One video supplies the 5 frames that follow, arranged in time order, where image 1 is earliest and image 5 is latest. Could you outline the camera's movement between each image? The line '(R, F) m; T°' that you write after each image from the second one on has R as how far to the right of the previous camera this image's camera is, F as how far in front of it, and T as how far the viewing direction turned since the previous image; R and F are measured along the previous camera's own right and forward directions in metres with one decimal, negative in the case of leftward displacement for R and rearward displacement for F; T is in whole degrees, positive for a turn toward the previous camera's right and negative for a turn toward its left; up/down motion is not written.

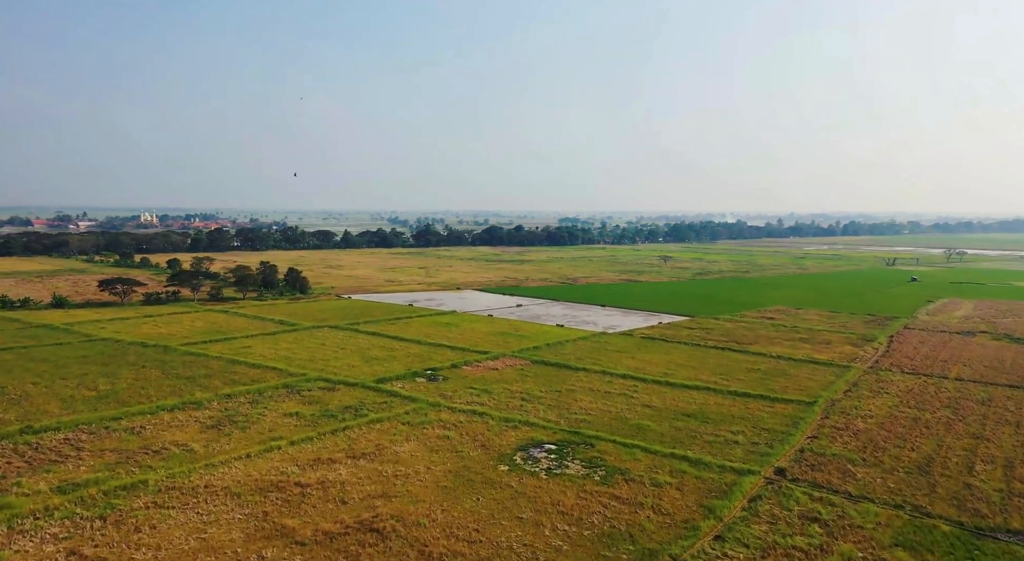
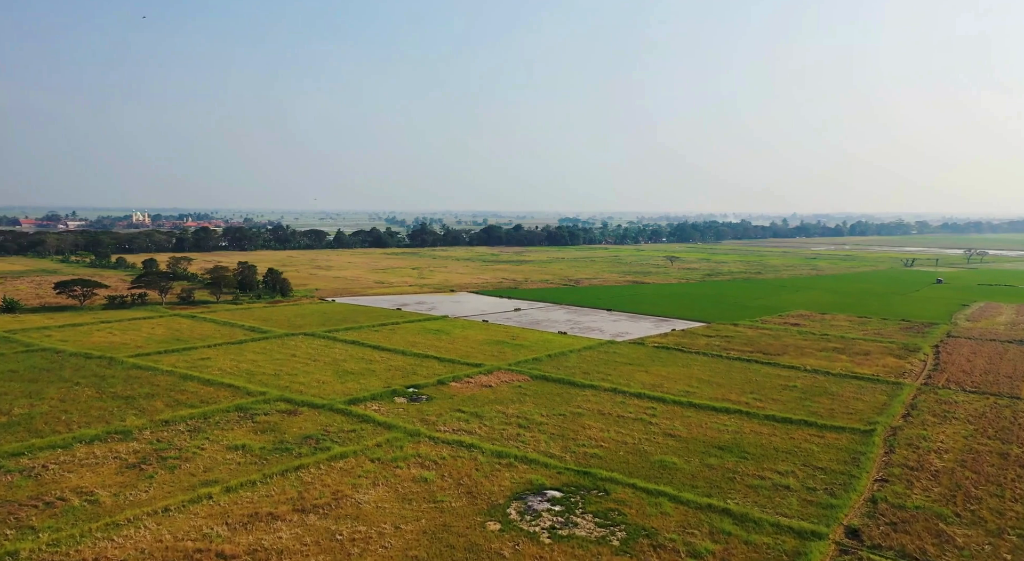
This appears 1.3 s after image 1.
(+0.1, +4.4) m; 0°
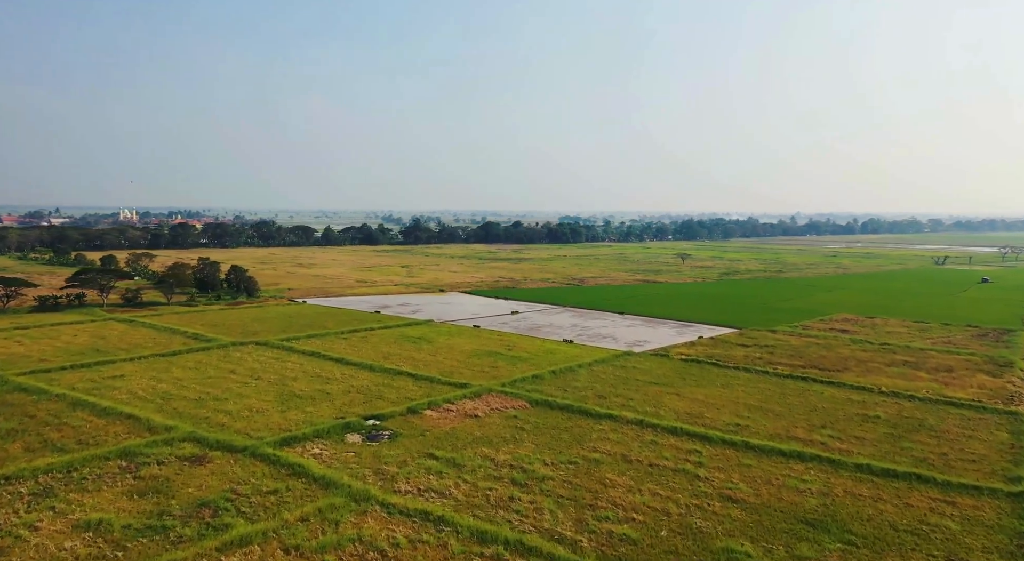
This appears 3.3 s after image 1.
(+0.2, +6.5) m; 0°
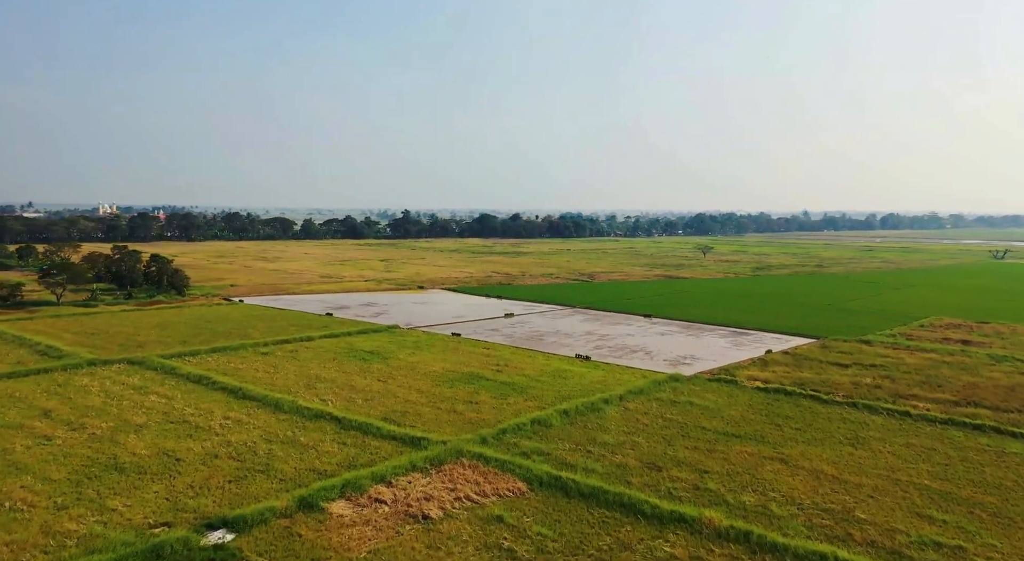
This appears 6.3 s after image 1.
(+0.2, +9.9) m; 0°
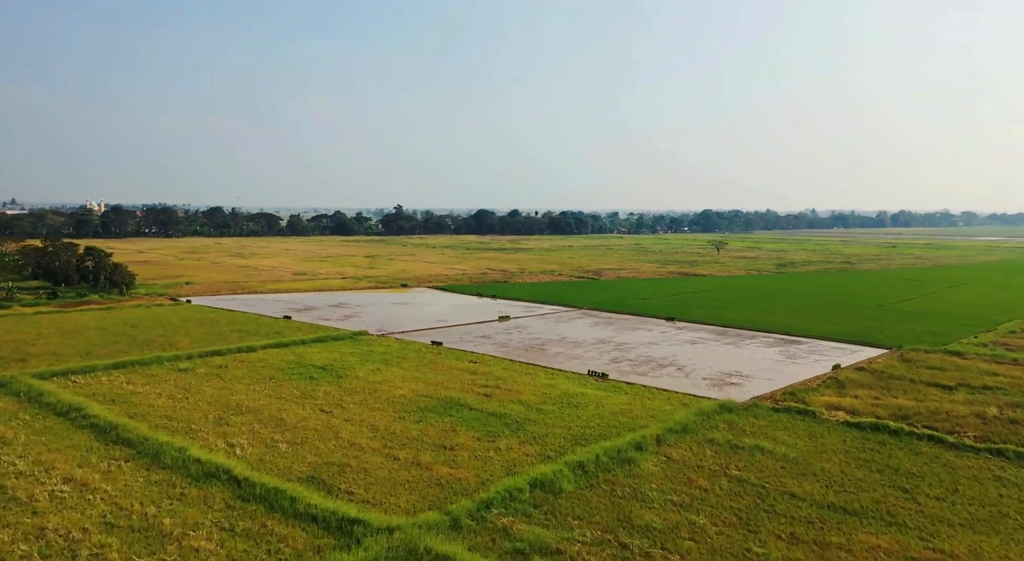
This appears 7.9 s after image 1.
(+0.1, +5.5) m; 0°
